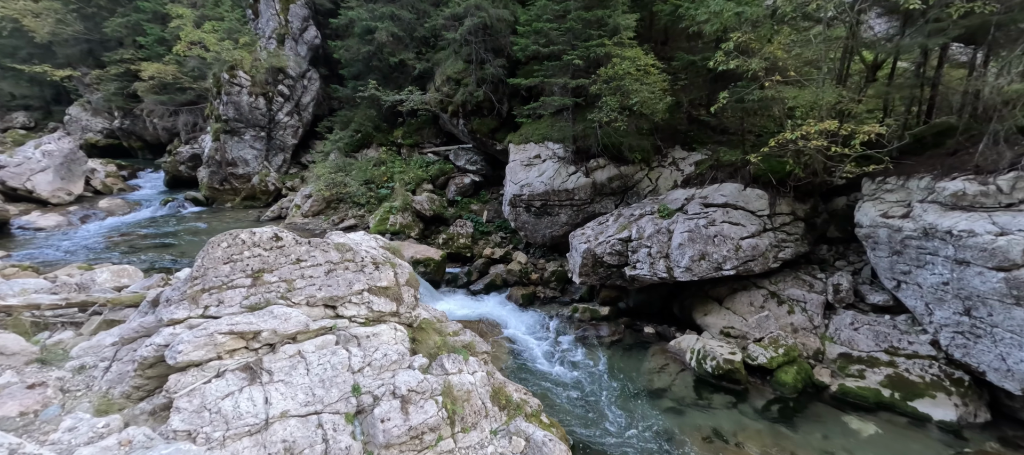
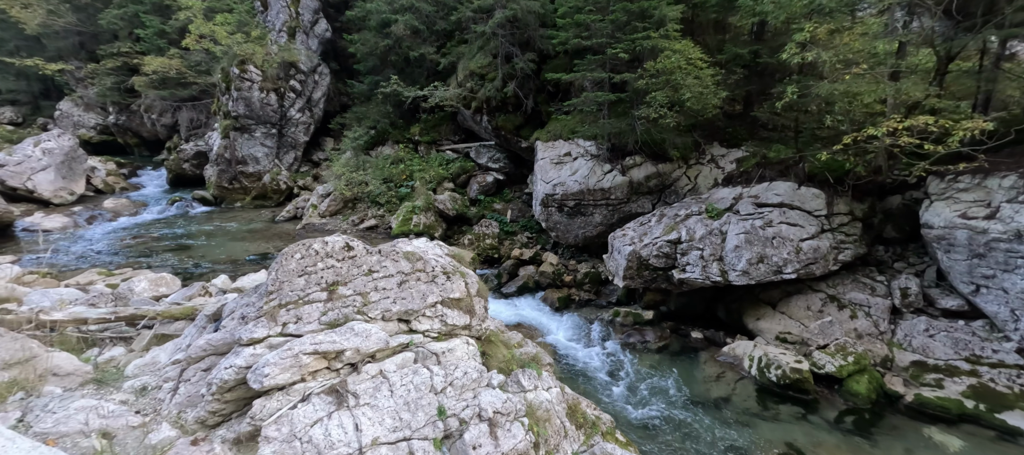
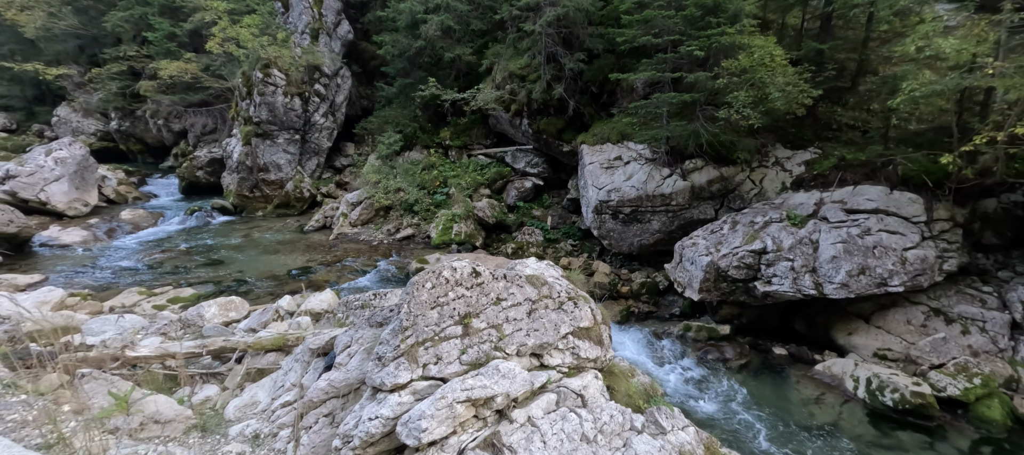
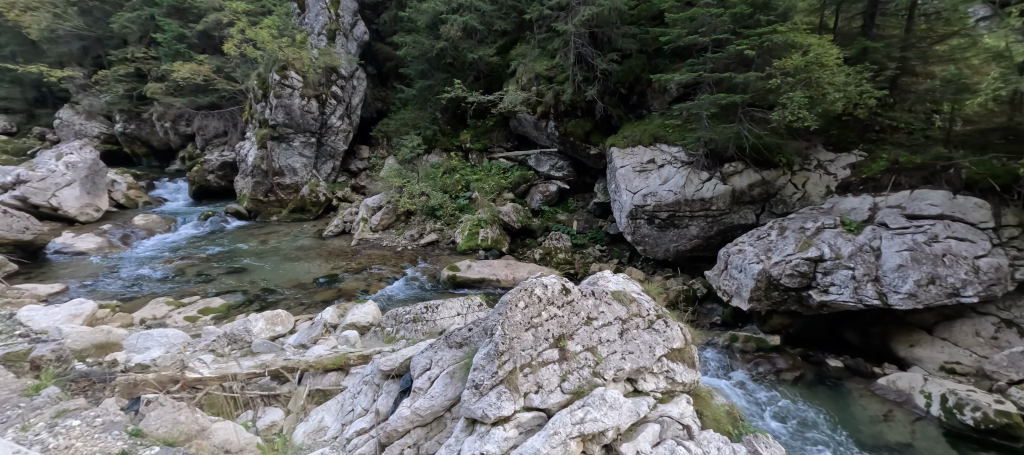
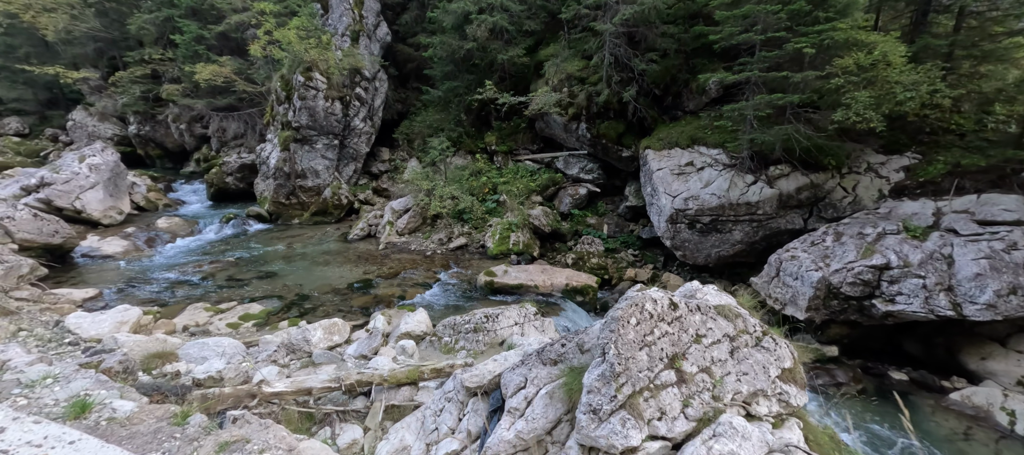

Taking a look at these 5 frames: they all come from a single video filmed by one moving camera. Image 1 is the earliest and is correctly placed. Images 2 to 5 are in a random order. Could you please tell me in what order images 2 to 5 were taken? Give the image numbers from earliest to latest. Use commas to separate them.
2, 3, 4, 5
